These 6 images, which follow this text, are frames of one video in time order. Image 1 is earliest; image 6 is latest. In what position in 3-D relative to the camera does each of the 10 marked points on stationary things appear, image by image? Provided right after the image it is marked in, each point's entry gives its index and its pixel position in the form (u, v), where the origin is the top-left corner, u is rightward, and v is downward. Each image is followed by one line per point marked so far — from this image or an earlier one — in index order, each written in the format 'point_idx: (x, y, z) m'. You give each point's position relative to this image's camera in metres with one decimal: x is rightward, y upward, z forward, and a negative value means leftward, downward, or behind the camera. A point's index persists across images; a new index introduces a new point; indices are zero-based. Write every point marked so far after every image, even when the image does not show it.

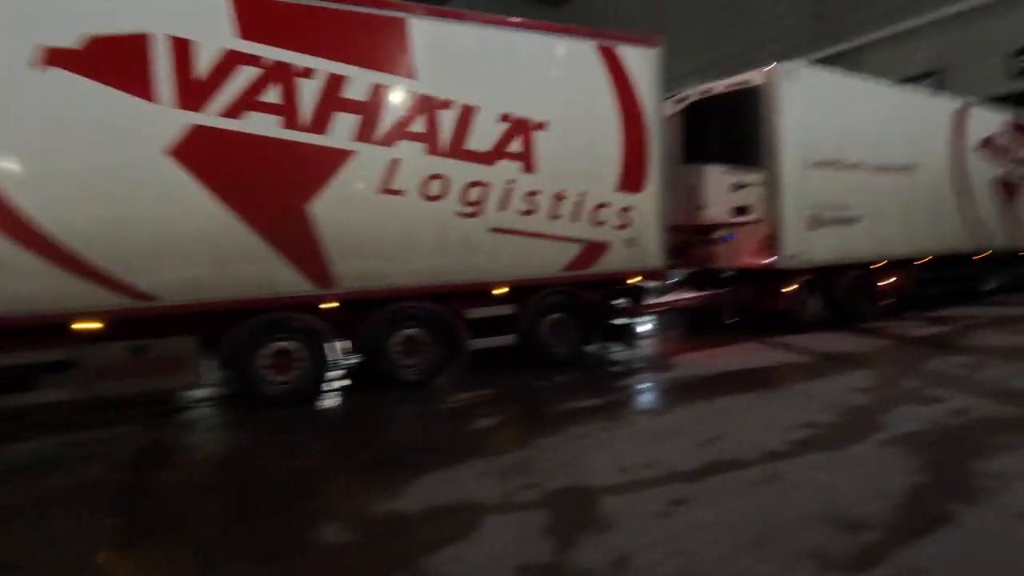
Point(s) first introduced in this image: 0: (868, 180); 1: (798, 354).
0: (+7.0, +2.1, +10.5) m
1: (+4.4, -1.0, +8.2) m
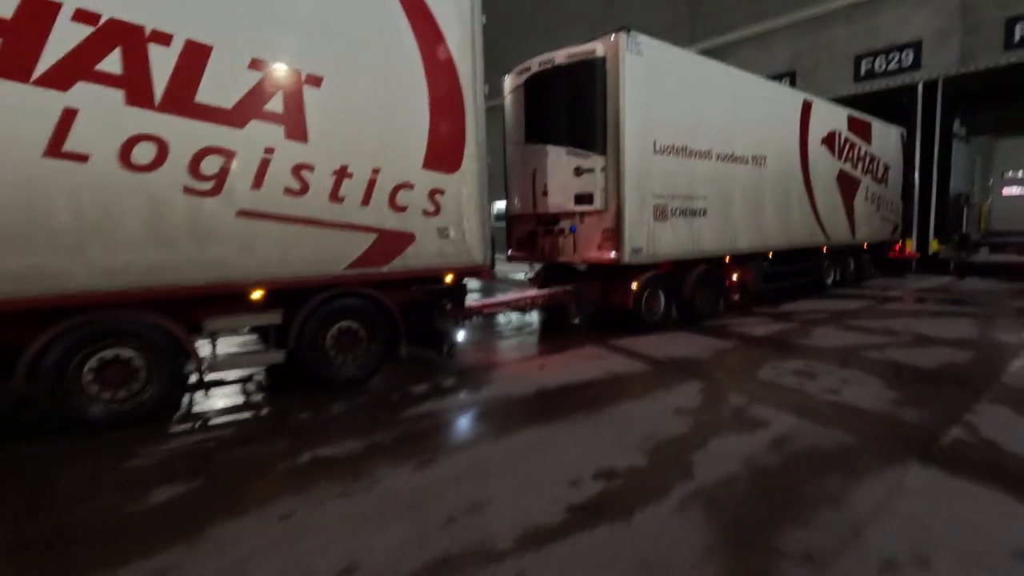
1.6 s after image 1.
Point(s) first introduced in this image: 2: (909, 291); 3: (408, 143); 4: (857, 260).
0: (+3.8, +2.2, +10.0) m
1: (+1.7, -1.0, +7.3) m
2: (+11.1, -0.1, +14.8) m
3: (-1.3, +1.8, +6.4) m
4: (+10.3, +0.8, +15.9) m
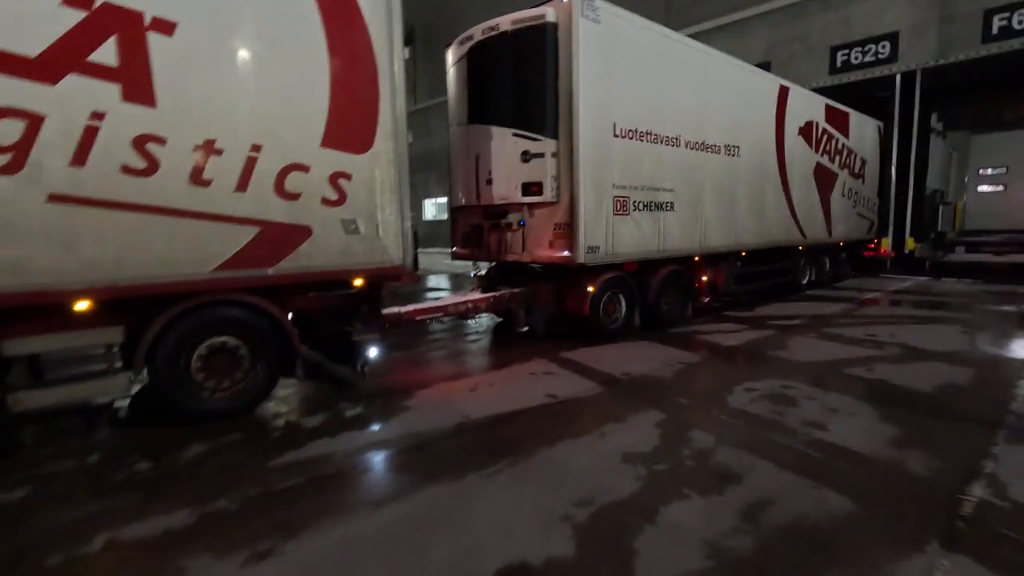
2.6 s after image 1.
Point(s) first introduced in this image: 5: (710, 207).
0: (+2.8, +2.1, +8.9) m
1: (+0.9, -1.1, +6.2) m
2: (+9.9, -0.1, +14.1) m
3: (-2.0, +1.7, +5.1) m
4: (+9.1, +0.8, +15.1) m
5: (+3.6, +1.5, +9.6) m
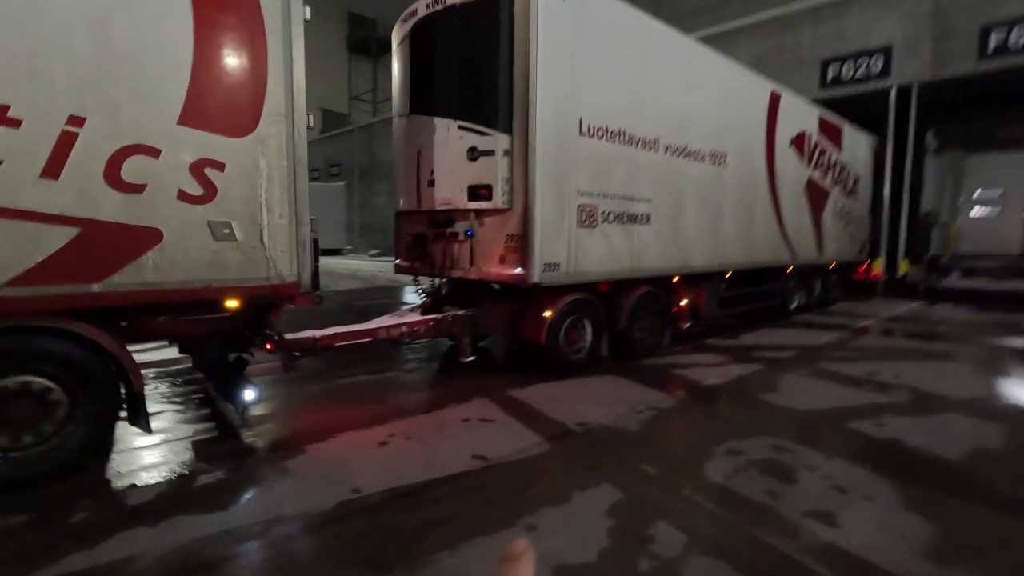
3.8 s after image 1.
0: (+2.2, +1.8, +7.7) m
1: (+0.2, -1.3, +4.9) m
2: (+9.0, -0.8, +13.1) m
3: (-2.6, +1.5, +3.8) m
4: (+8.2, +0.2, +14.0) m
5: (+2.8, +1.1, +8.4) m
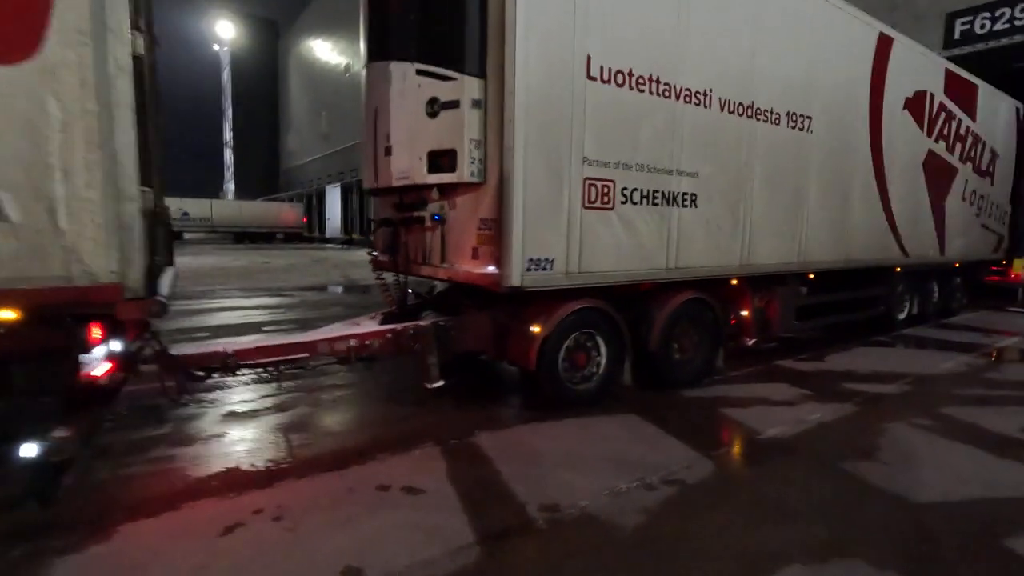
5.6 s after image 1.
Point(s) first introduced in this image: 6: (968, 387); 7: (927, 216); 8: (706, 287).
0: (+2.1, +1.7, +5.6) m
1: (-0.3, -1.4, +3.2) m
2: (+9.6, -0.9, +10.0) m
3: (-3.2, +1.5, +2.5) m
4: (+9.0, 0.0, +11.1) m
5: (+2.9, +1.0, +6.2) m
6: (+5.5, -1.2, +6.3) m
7: (+7.2, +1.3, +9.2) m
8: (+2.3, 0.0, +6.3) m
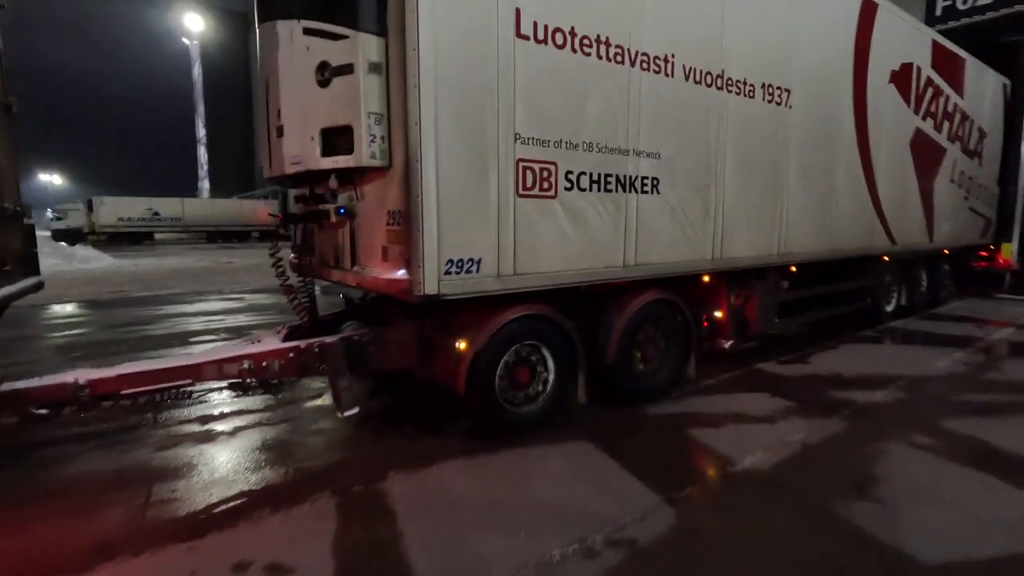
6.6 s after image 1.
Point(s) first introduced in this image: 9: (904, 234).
0: (+1.5, +1.7, +4.8) m
1: (-0.8, -1.5, +2.3) m
2: (+8.9, -0.7, +9.4) m
3: (-3.7, +1.3, +1.5) m
4: (+8.2, +0.3, +10.4) m
5: (+2.2, +1.0, +5.4) m
6: (+4.9, -1.1, +5.6) m
7: (+6.5, +1.4, +8.5) m
8: (+1.7, 0.0, +5.5) m
9: (+6.2, +0.9, +8.4) m
